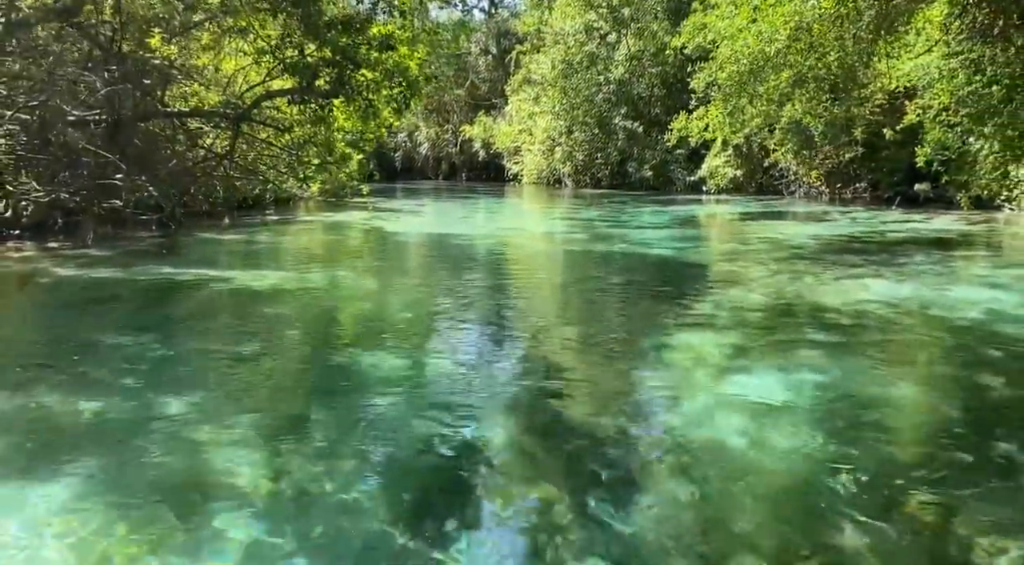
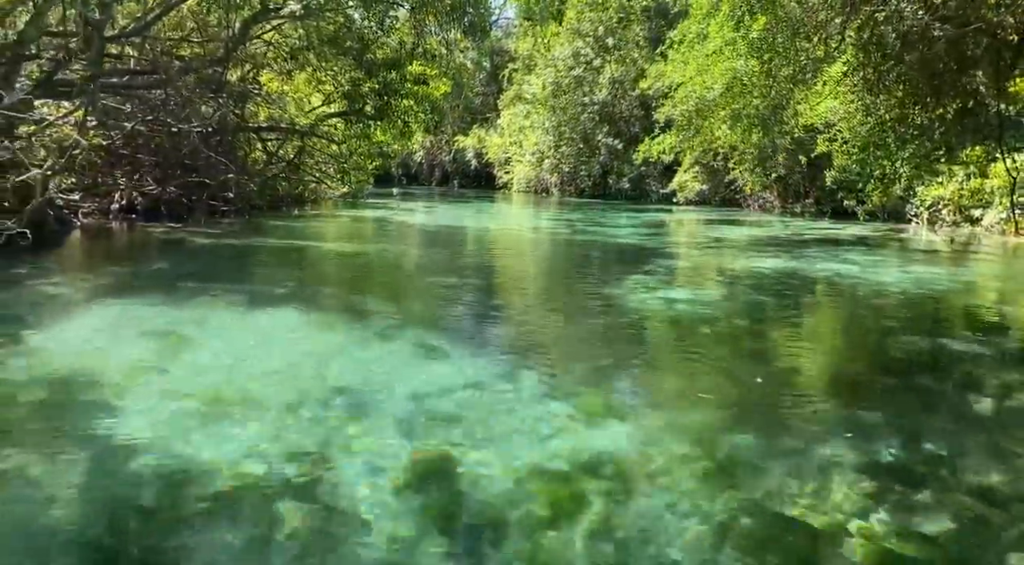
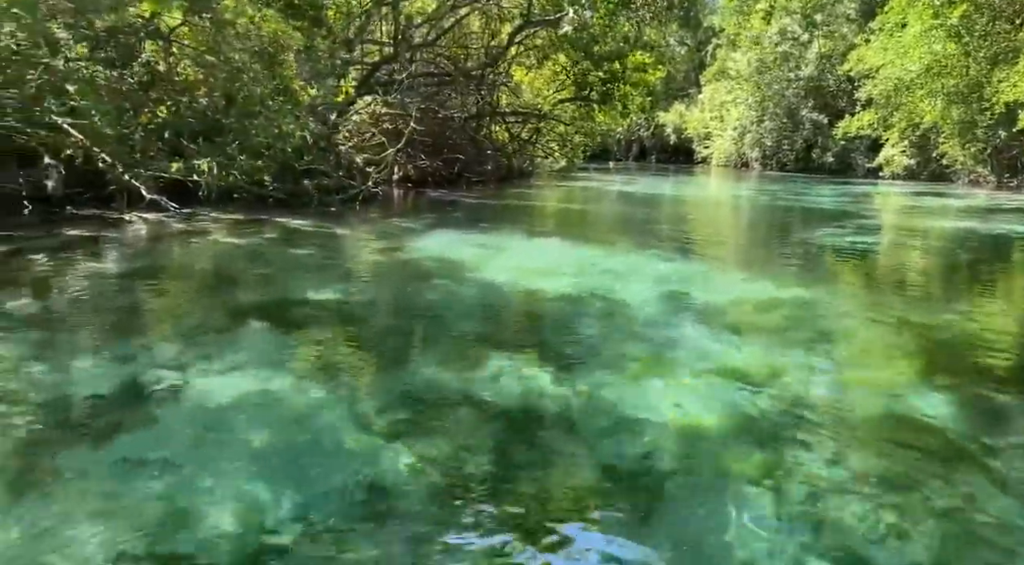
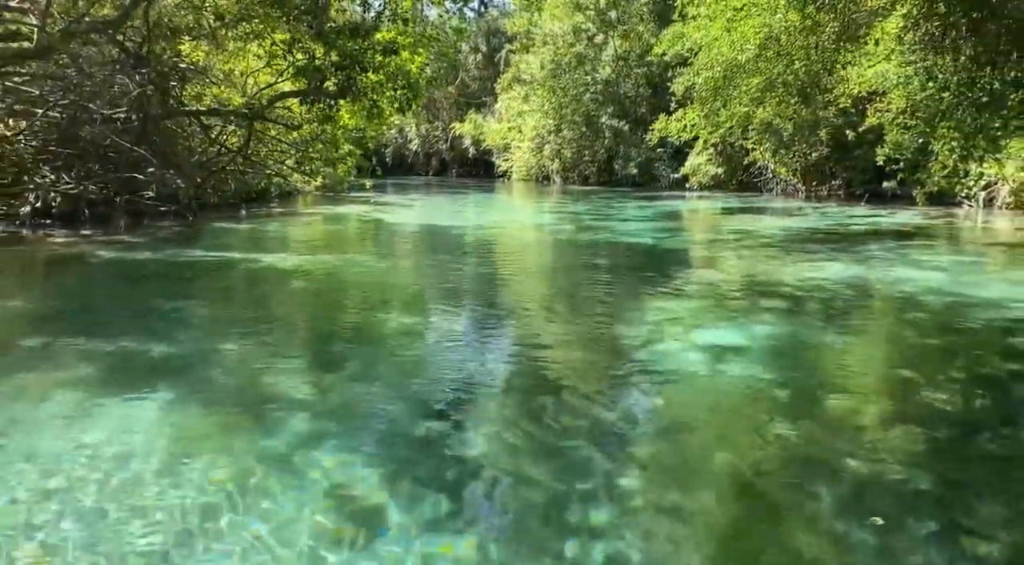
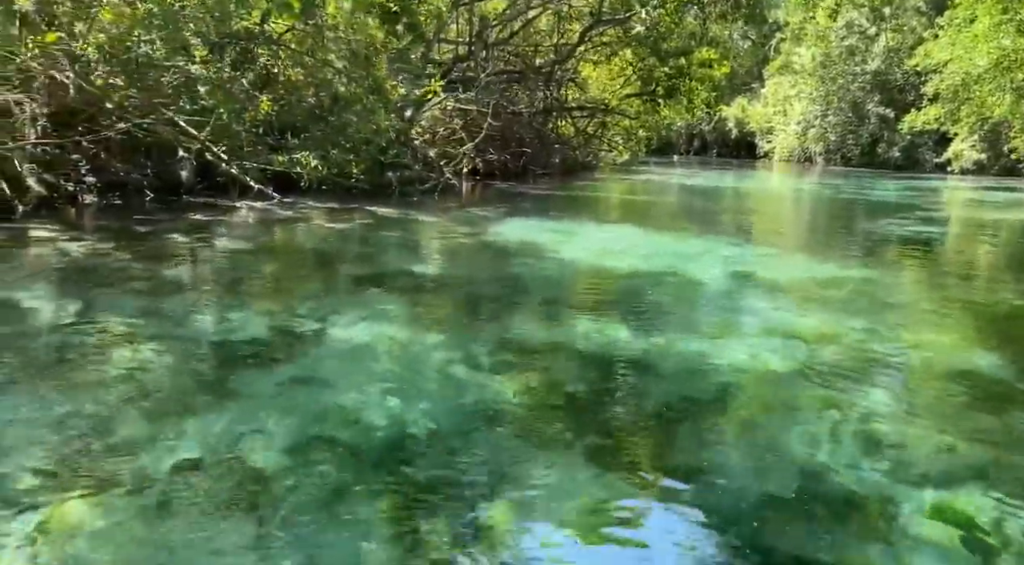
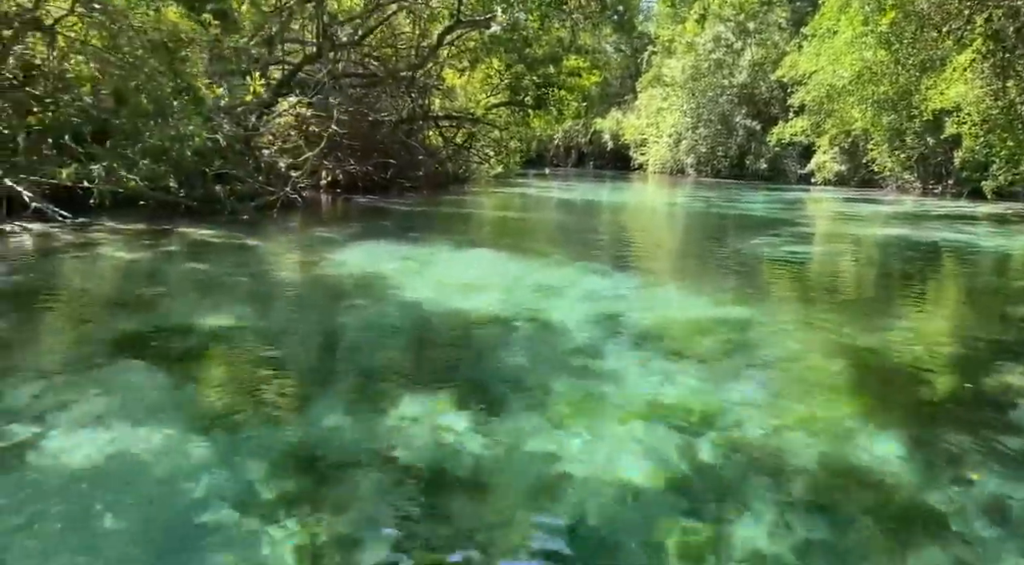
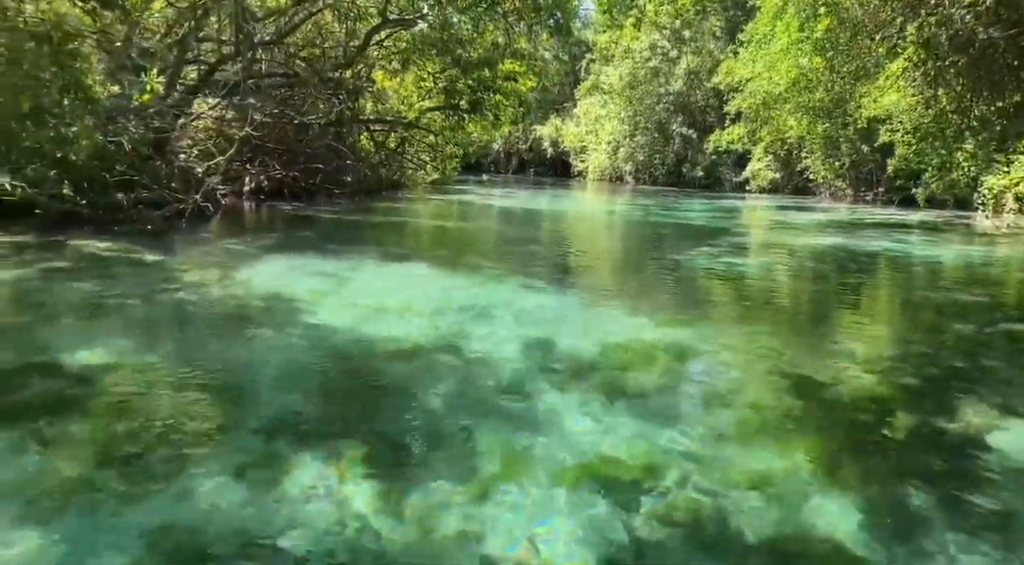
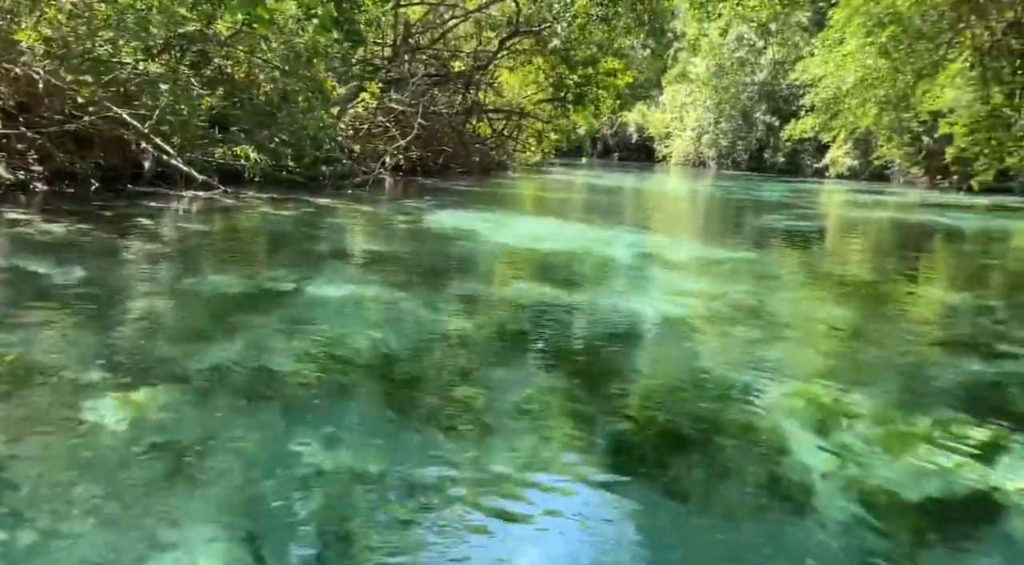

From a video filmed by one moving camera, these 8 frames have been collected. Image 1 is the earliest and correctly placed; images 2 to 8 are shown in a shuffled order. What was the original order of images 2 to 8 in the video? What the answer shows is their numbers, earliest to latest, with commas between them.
4, 2, 7, 6, 3, 5, 8
